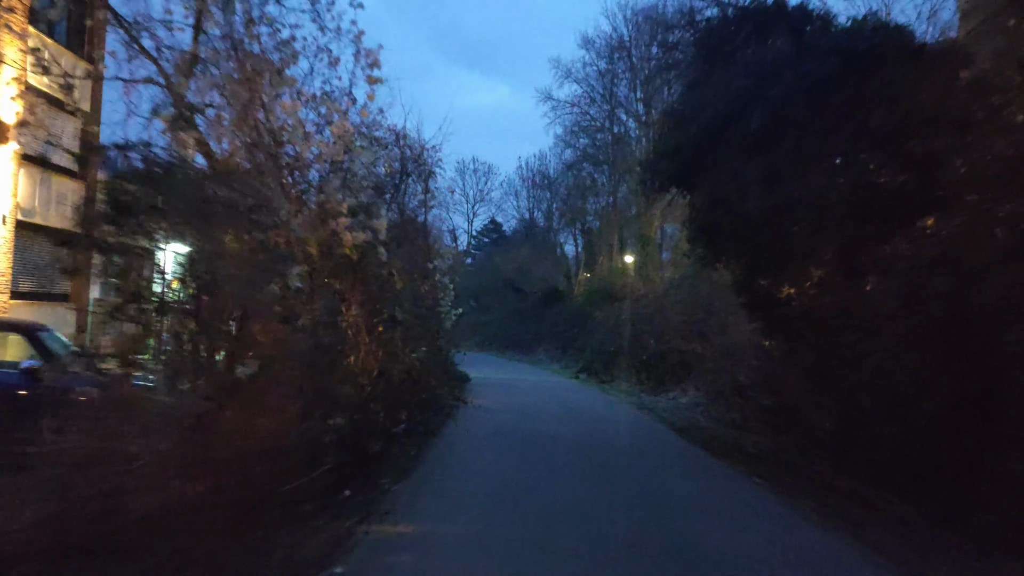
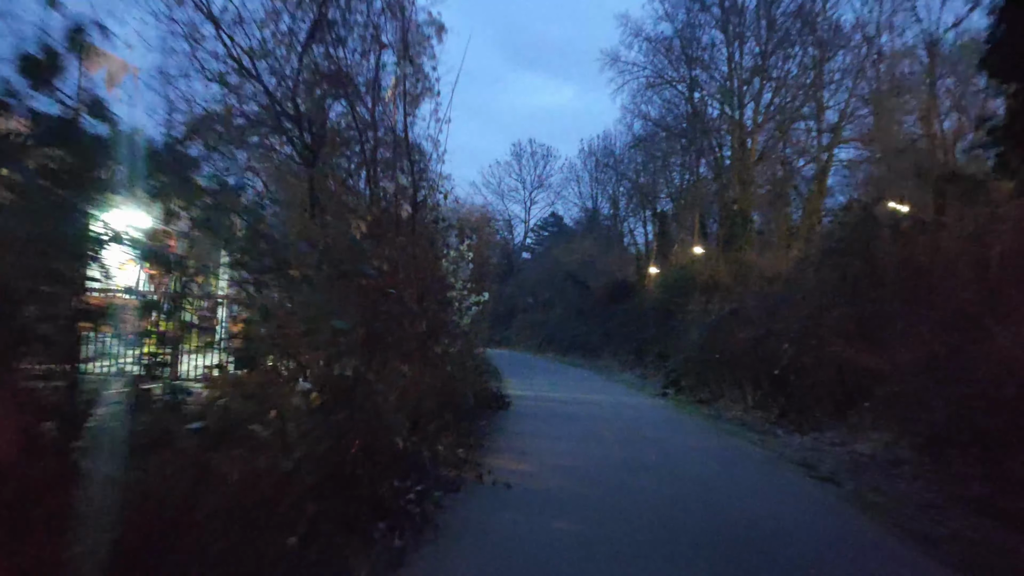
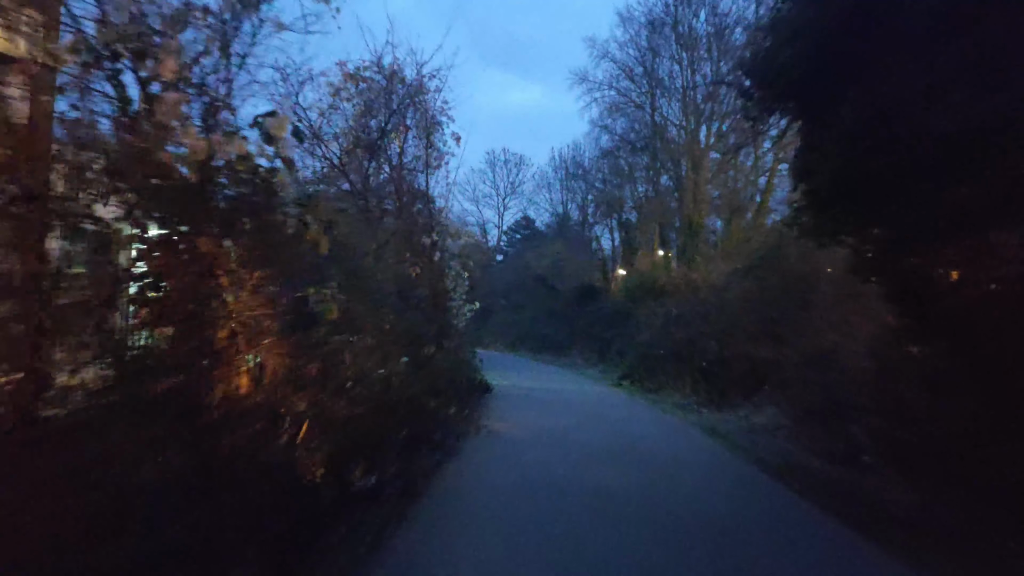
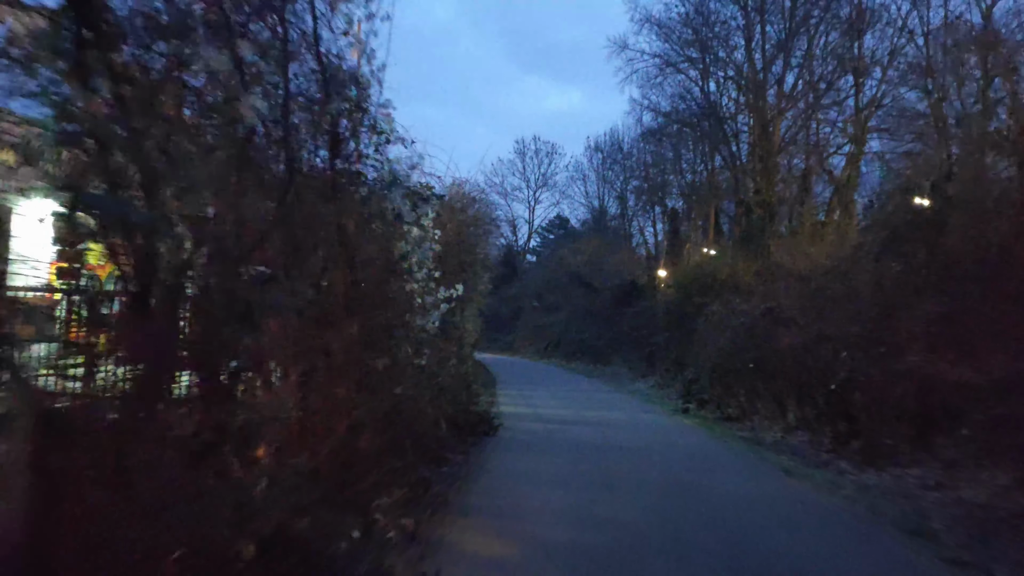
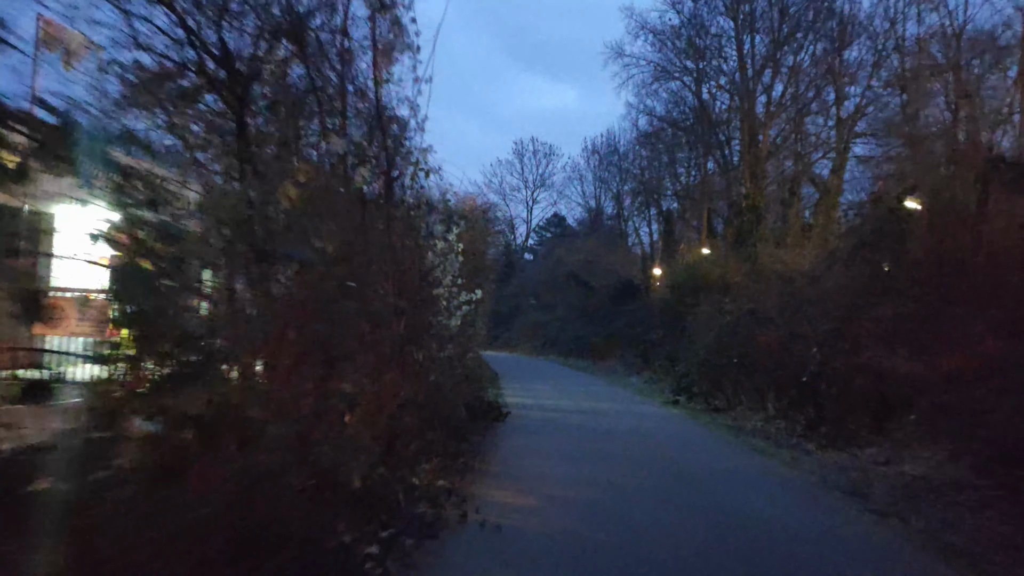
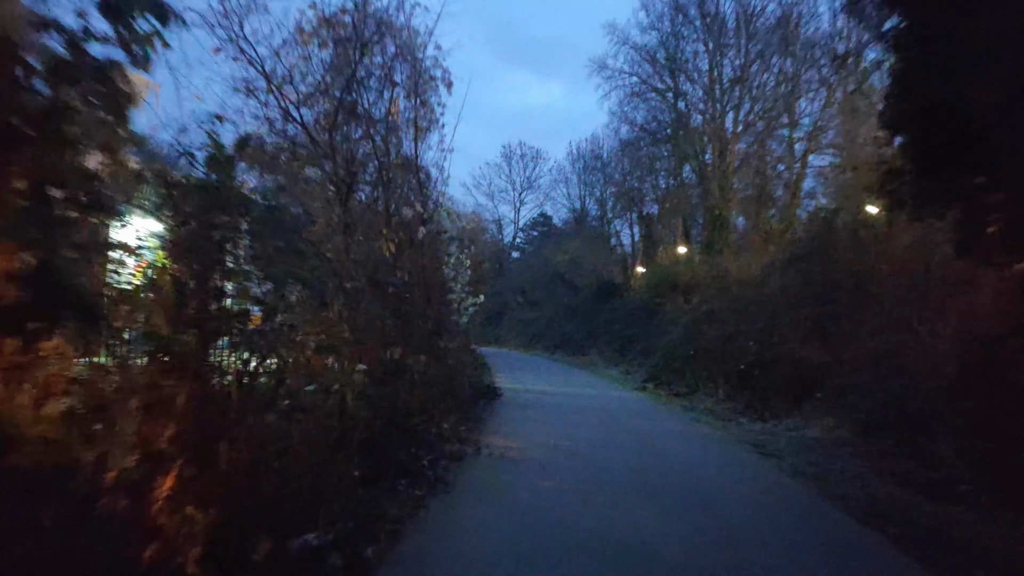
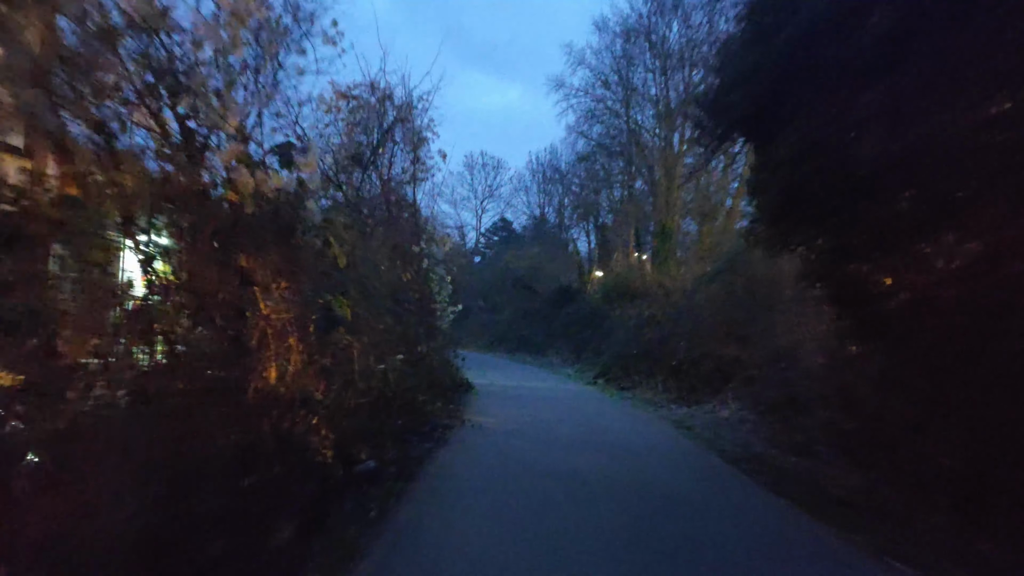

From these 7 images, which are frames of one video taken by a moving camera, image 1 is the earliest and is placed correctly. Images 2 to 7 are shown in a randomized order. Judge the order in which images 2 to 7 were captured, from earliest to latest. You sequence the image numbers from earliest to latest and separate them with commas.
7, 3, 6, 2, 5, 4
